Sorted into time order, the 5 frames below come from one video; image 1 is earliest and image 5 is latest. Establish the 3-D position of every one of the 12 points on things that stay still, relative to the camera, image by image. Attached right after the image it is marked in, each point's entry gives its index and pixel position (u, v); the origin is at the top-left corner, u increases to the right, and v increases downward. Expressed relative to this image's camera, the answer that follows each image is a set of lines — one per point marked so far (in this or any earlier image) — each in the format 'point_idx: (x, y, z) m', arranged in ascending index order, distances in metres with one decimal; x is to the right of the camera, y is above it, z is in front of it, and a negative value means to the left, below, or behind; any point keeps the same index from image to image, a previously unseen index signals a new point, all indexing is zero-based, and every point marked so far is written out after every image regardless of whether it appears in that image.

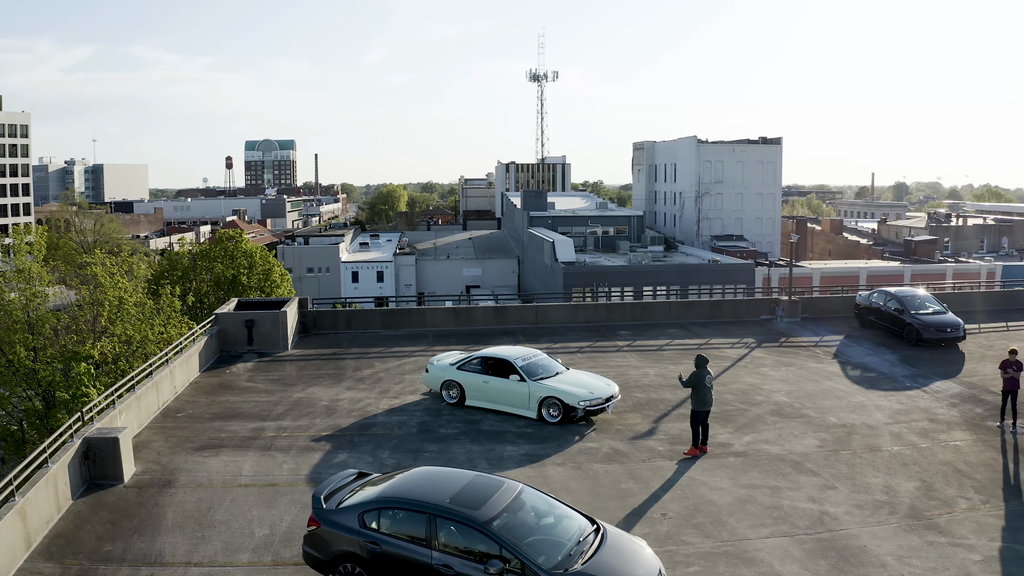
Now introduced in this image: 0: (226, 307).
0: (-7.0, -0.5, +20.0) m
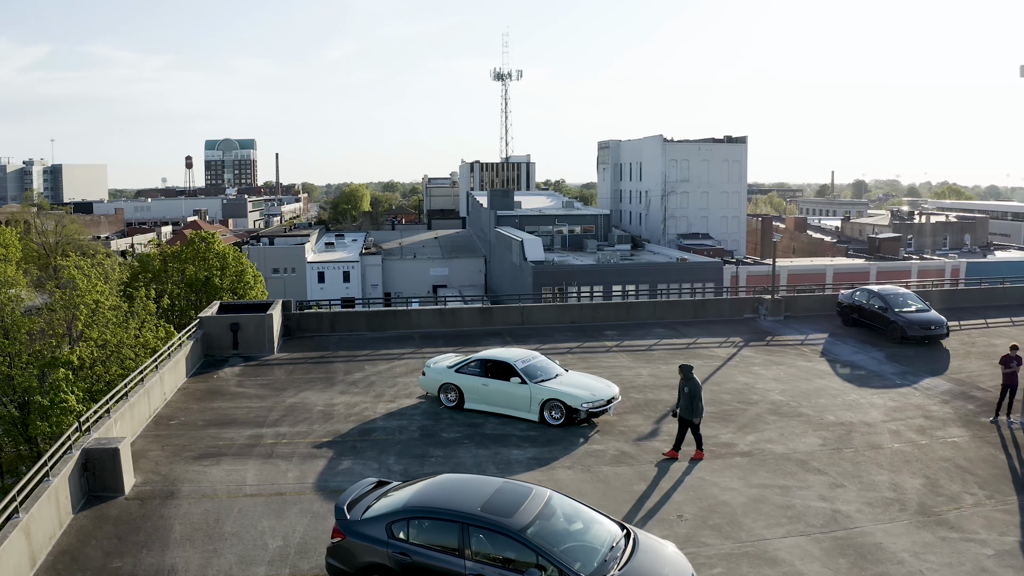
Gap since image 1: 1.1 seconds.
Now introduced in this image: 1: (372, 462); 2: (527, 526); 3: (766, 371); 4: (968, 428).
0: (-7.3, -0.5, +19.5) m
1: (-2.0, -2.5, +11.8) m
2: (+0.1, -2.2, +7.5) m
3: (+5.8, -1.9, +18.5) m
4: (+7.9, -2.4, +14.2) m
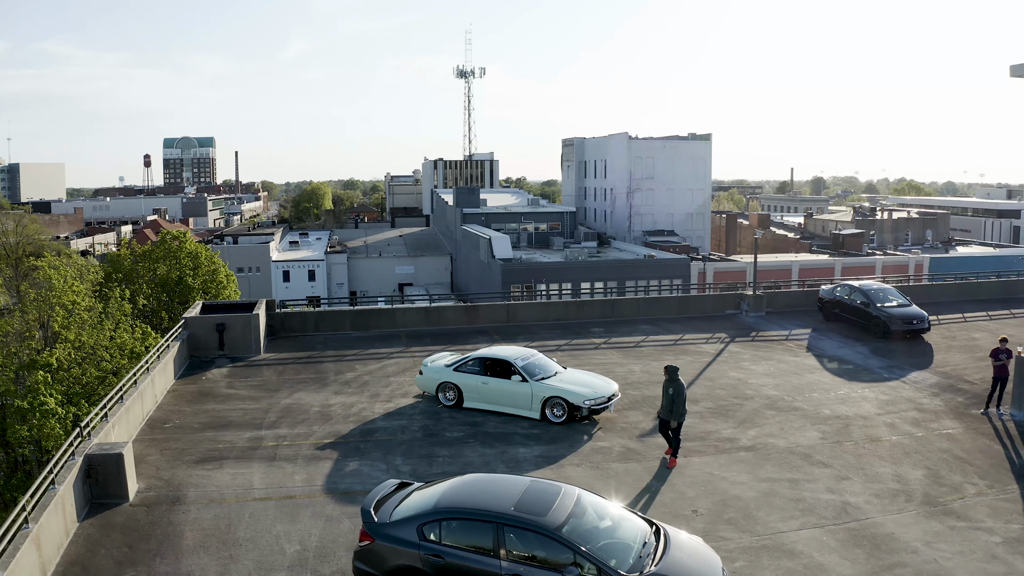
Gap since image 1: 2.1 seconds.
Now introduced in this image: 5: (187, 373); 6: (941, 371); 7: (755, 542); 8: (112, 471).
0: (-7.5, -0.5, +19.1) m
1: (-1.9, -2.5, +11.6) m
2: (+0.4, -2.1, +7.4) m
3: (+5.6, -1.8, +18.7) m
4: (+7.9, -2.3, +14.4) m
5: (-6.8, -1.8, +17.0) m
6: (+9.4, -1.8, +17.8) m
7: (+2.9, -3.0, +9.7) m
8: (-4.9, -2.2, +9.9) m
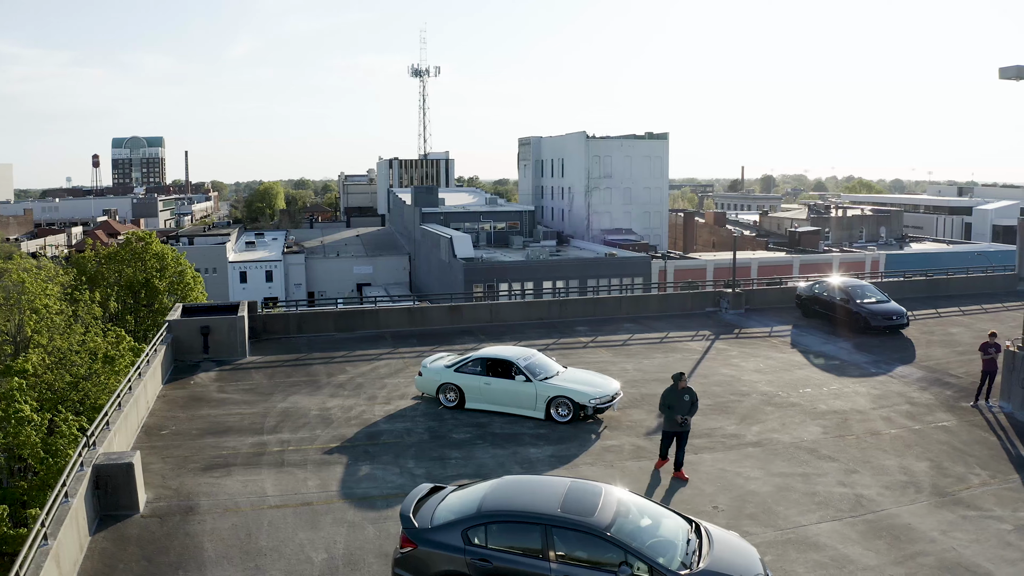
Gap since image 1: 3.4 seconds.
0: (-7.7, -0.6, +18.6) m
1: (-1.7, -2.5, +11.4) m
2: (+0.9, -2.1, +7.3) m
3: (+5.4, -1.7, +18.9) m
4: (+8.0, -2.2, +14.7) m
5: (-6.9, -1.8, +16.6) m
6: (+9.2, -1.7, +18.2) m
7: (+3.2, -3.0, +9.8) m
8: (-4.6, -2.3, +9.6) m
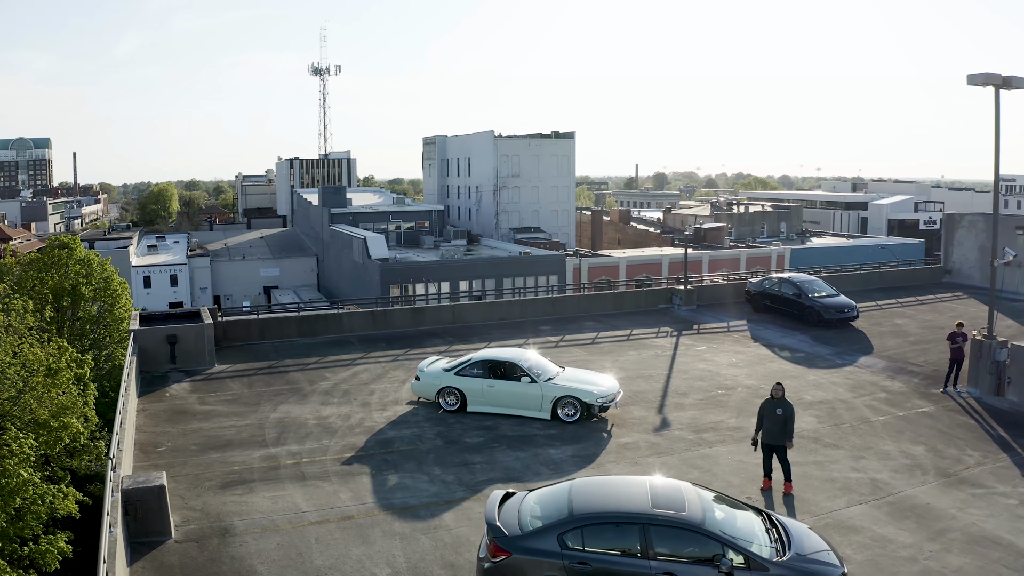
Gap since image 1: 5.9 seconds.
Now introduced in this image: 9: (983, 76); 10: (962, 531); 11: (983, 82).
0: (-8.1, -0.7, +17.6) m
1: (-1.3, -2.6, +11.2) m
2: (+1.7, -2.1, +7.4) m
3: (+4.9, -1.6, +19.4) m
4: (+7.9, -2.1, +15.6) m
5: (-7.0, -2.0, +15.7) m
6: (+8.8, -1.6, +19.2) m
7: (+3.8, -2.9, +10.1) m
8: (-3.9, -2.4, +9.0) m
9: (+8.6, +3.9, +14.8) m
10: (+5.6, -3.0, +10.1) m
11: (+8.6, +3.8, +14.9) m
